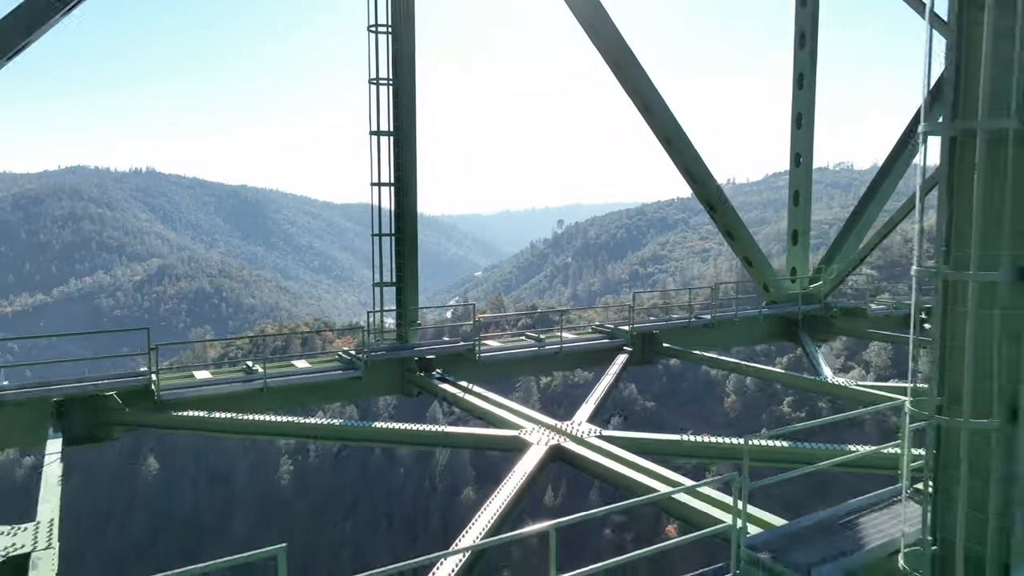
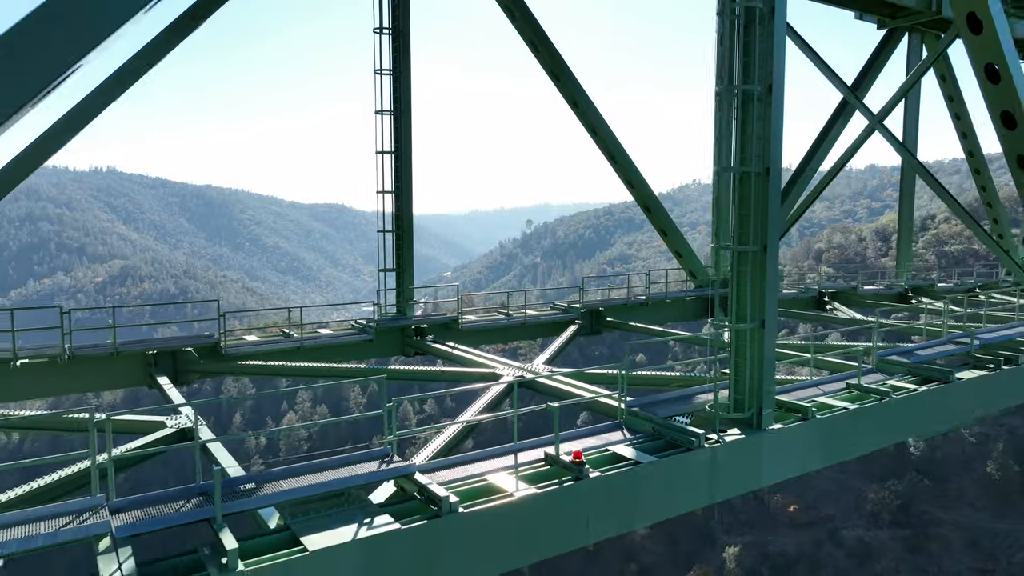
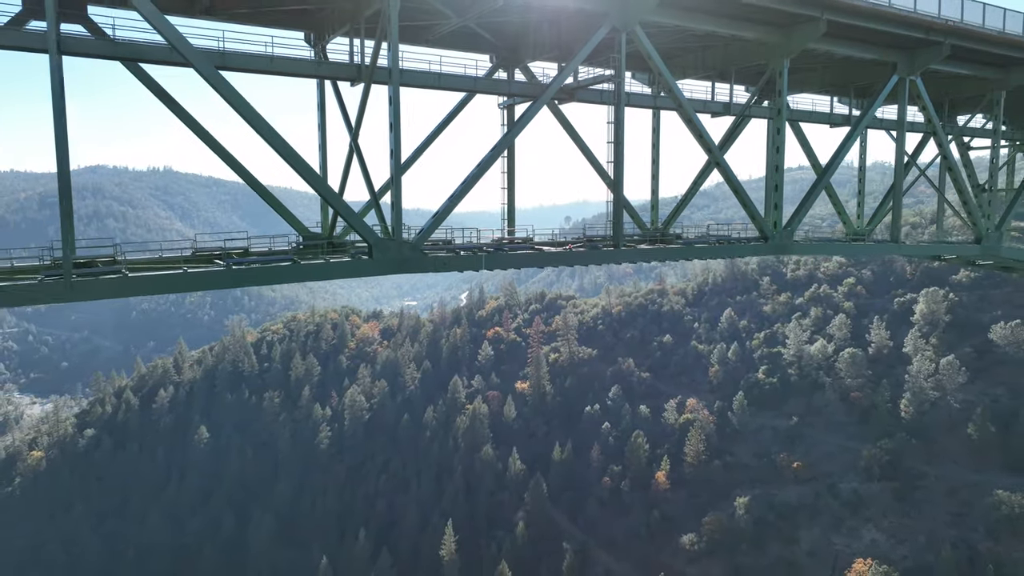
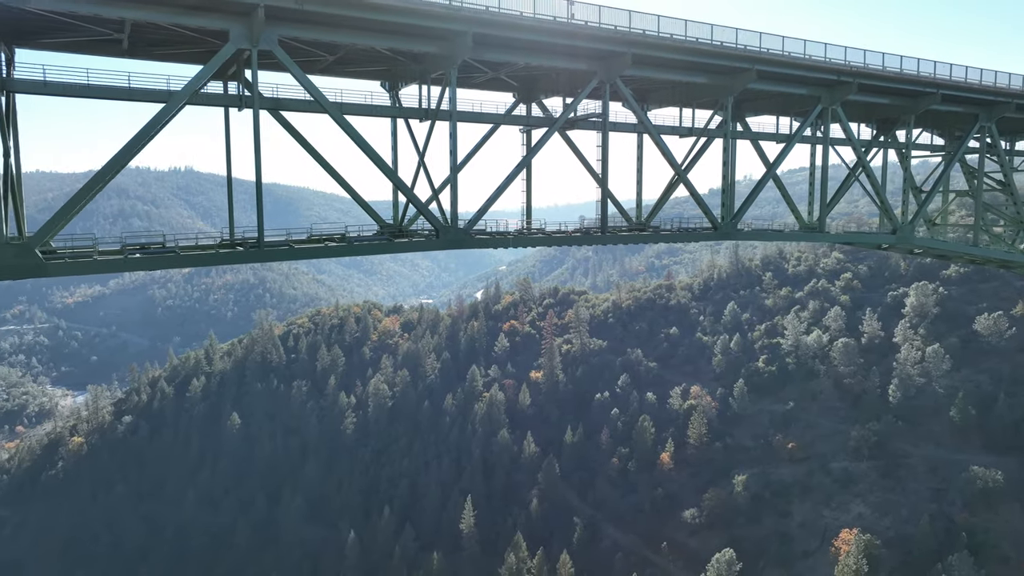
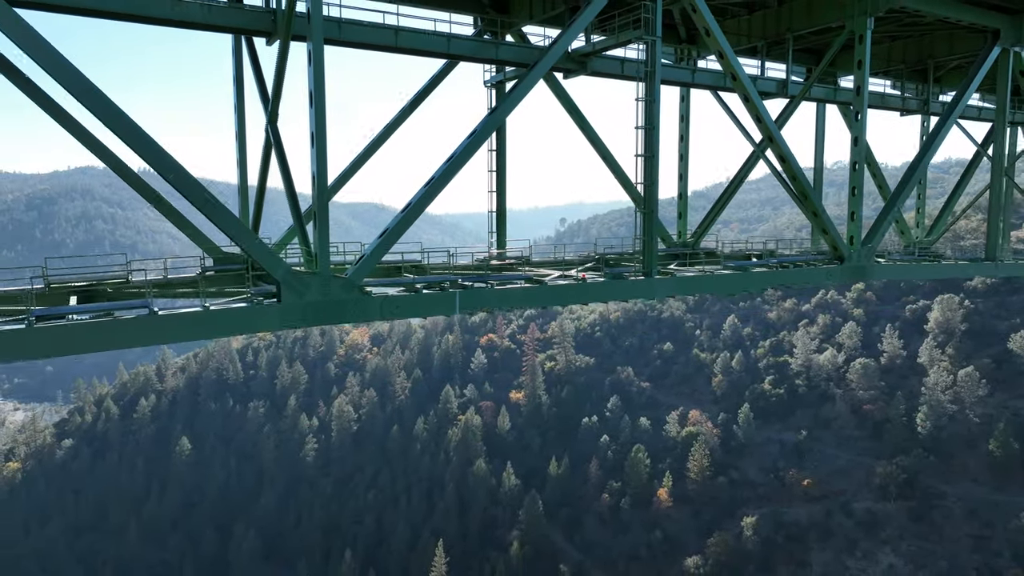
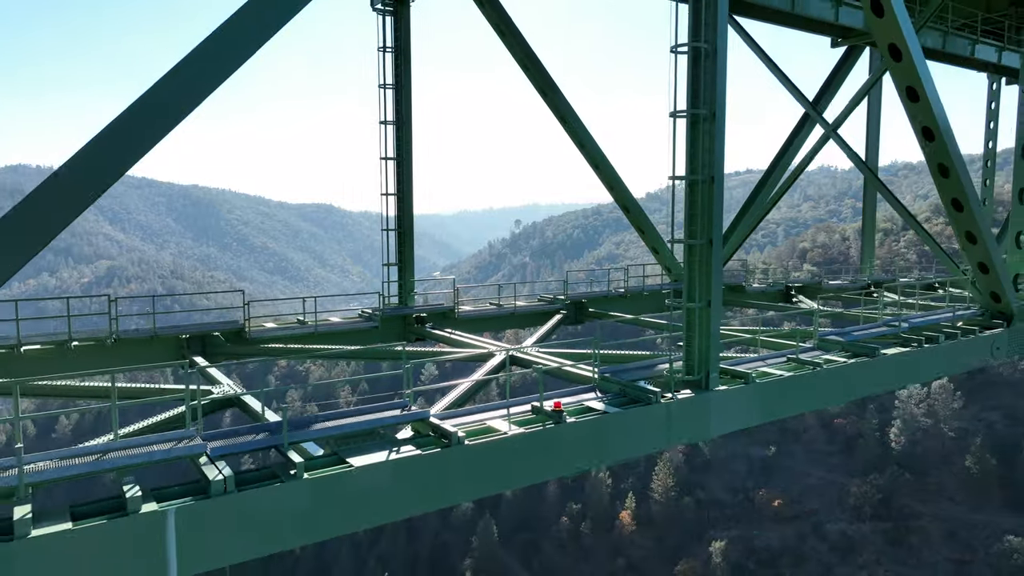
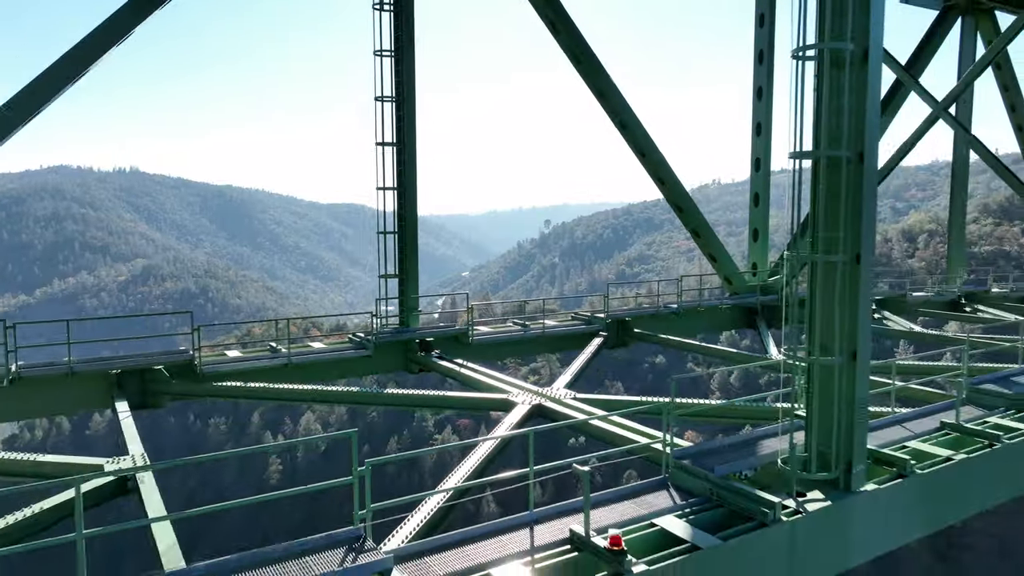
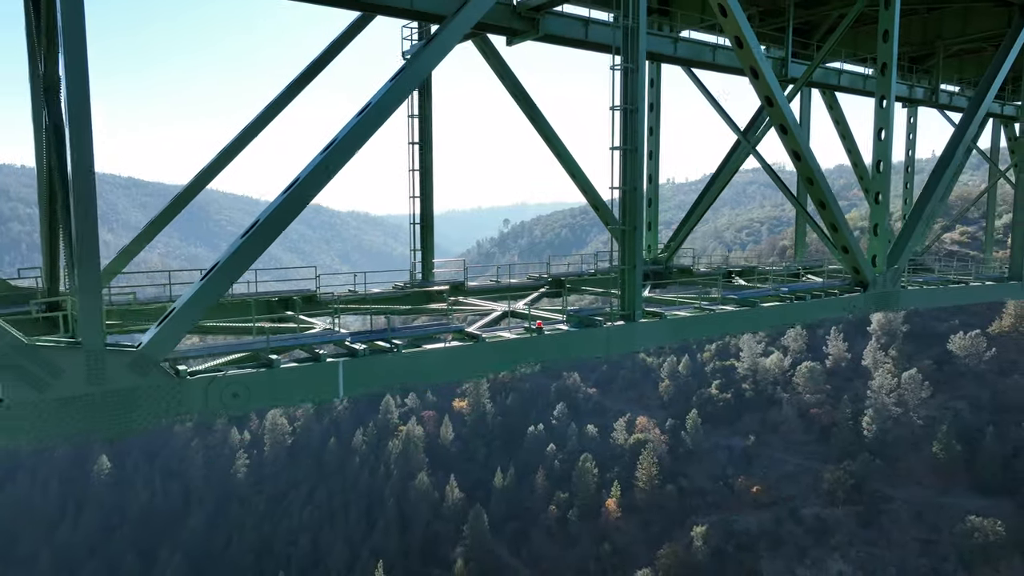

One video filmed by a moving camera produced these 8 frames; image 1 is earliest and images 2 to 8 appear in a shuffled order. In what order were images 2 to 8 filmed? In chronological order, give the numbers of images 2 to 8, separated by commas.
7, 2, 6, 8, 5, 3, 4
